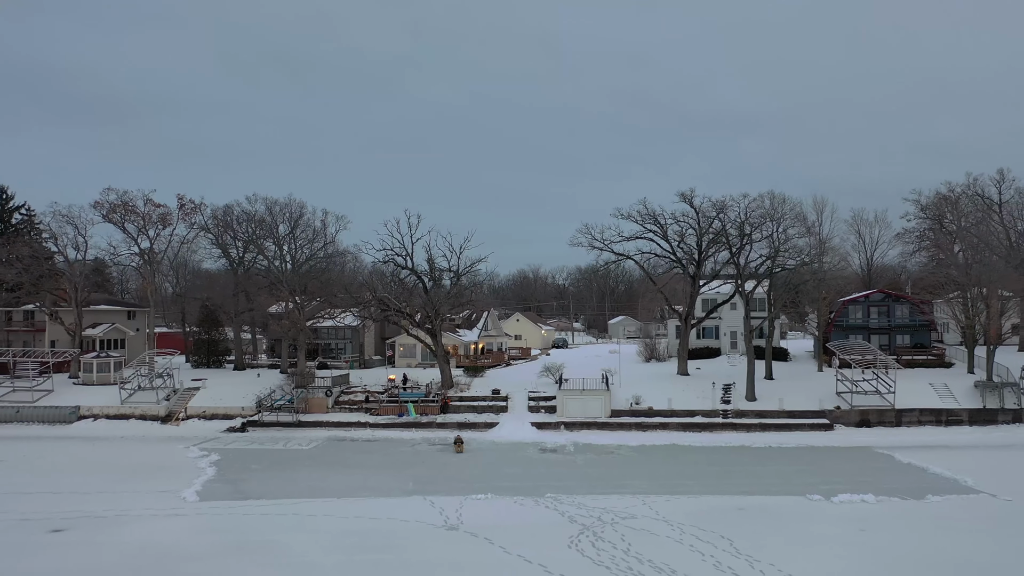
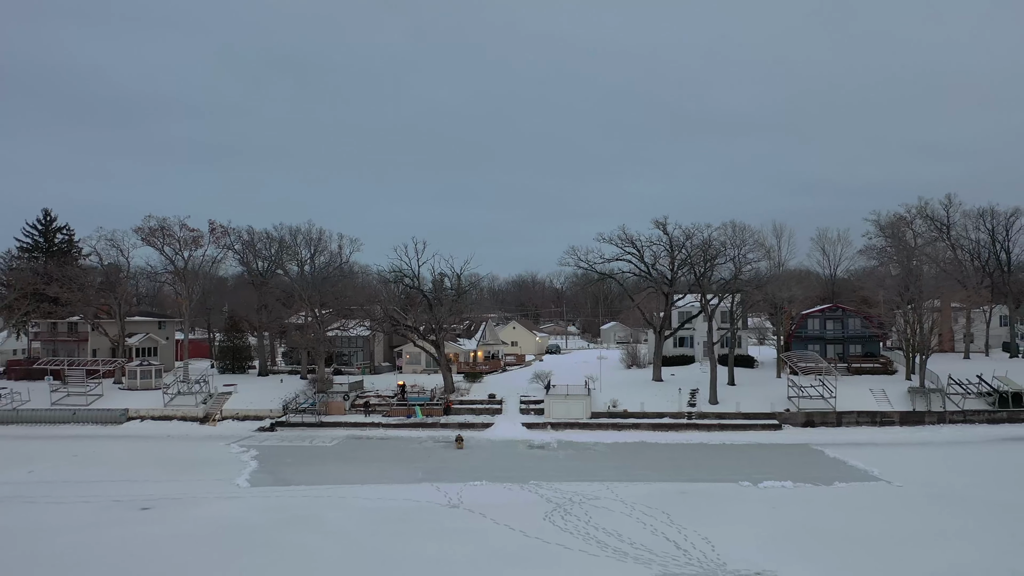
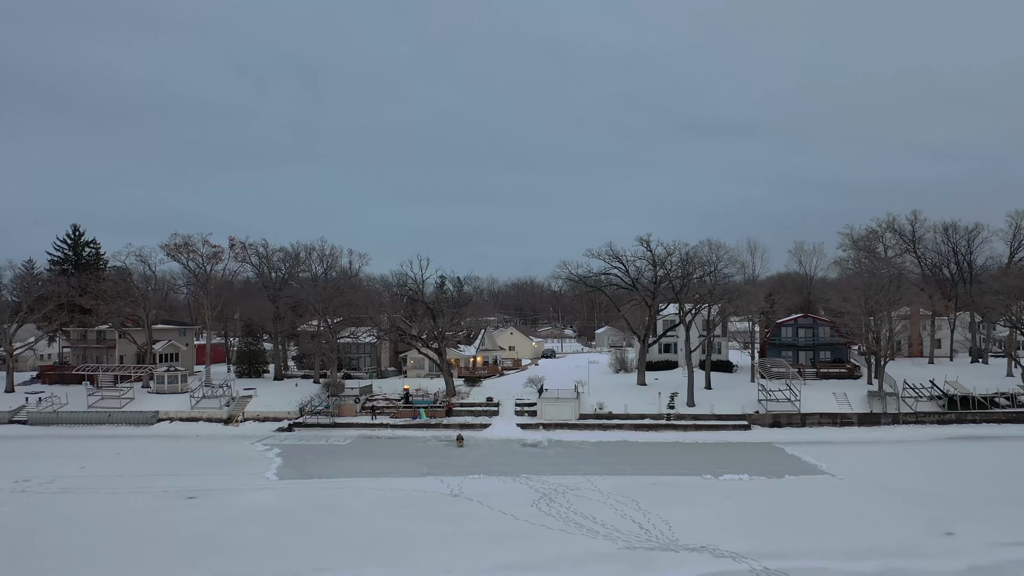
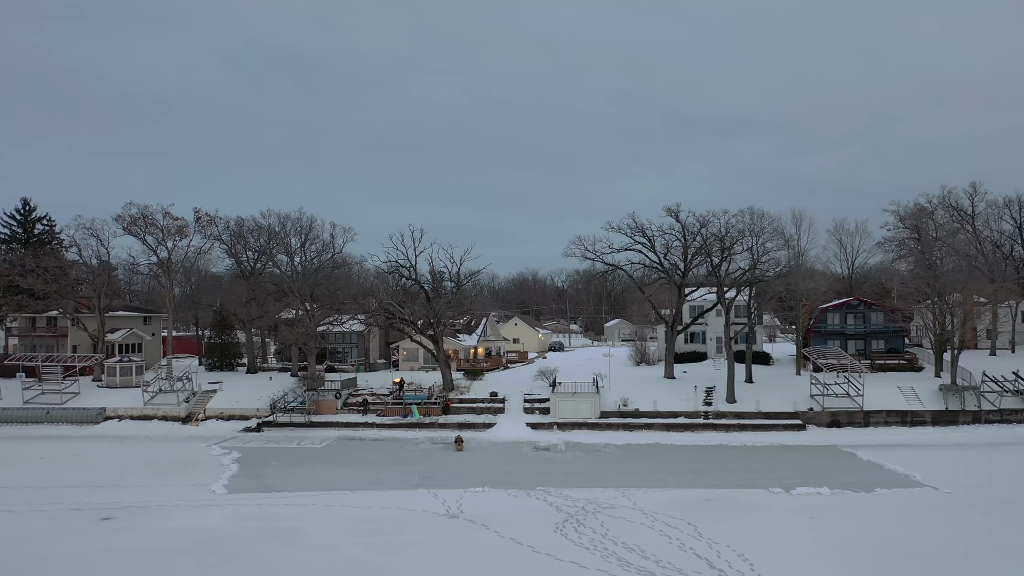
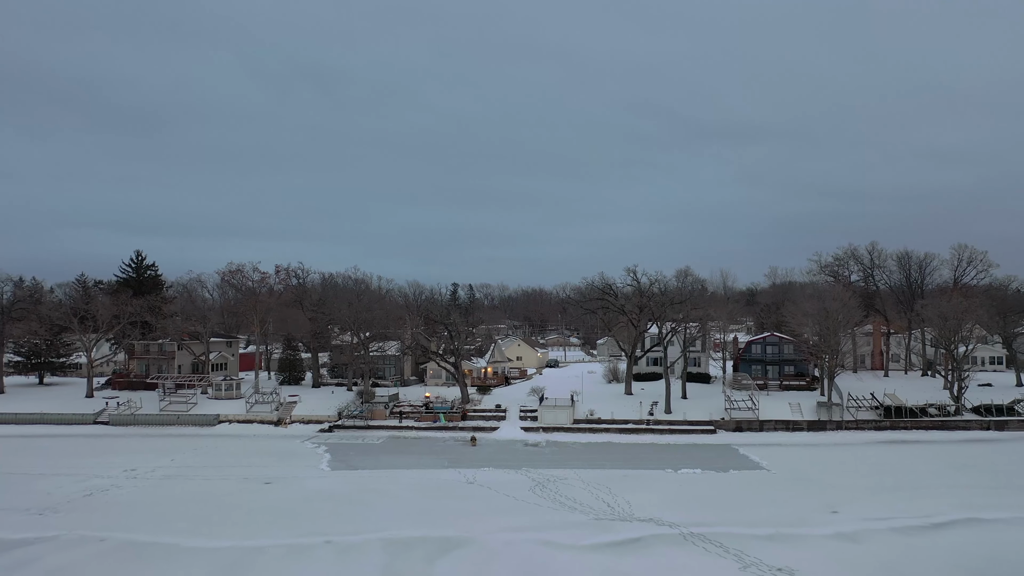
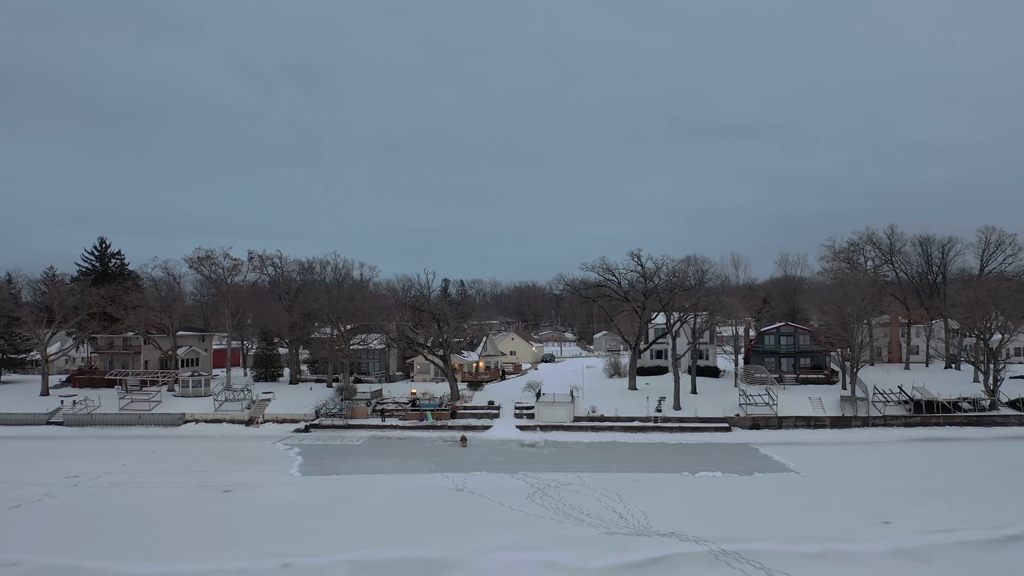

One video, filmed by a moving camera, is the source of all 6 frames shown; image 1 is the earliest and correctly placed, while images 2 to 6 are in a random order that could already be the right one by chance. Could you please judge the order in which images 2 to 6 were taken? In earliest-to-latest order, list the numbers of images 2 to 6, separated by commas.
4, 2, 3, 6, 5
